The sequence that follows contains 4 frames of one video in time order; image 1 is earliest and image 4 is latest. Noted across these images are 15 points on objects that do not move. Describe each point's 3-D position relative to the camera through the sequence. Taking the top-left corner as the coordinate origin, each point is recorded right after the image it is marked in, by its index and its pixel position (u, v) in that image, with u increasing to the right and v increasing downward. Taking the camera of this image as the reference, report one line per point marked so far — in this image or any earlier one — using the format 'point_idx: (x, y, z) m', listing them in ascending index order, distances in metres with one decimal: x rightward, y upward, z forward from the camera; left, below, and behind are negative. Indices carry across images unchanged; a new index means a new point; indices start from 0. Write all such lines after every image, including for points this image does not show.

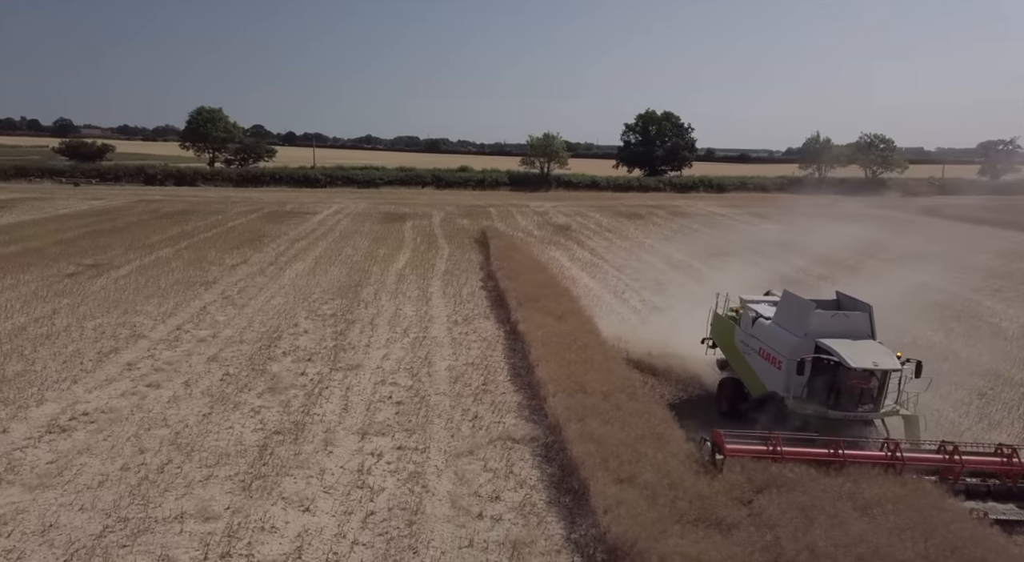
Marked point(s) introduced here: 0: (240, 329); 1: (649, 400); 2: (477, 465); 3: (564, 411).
0: (-7.2, -1.3, +17.4) m
1: (+2.2, -2.0, +10.5) m
2: (-0.5, -2.6, +9.0) m
3: (+0.8, -1.9, +9.7) m
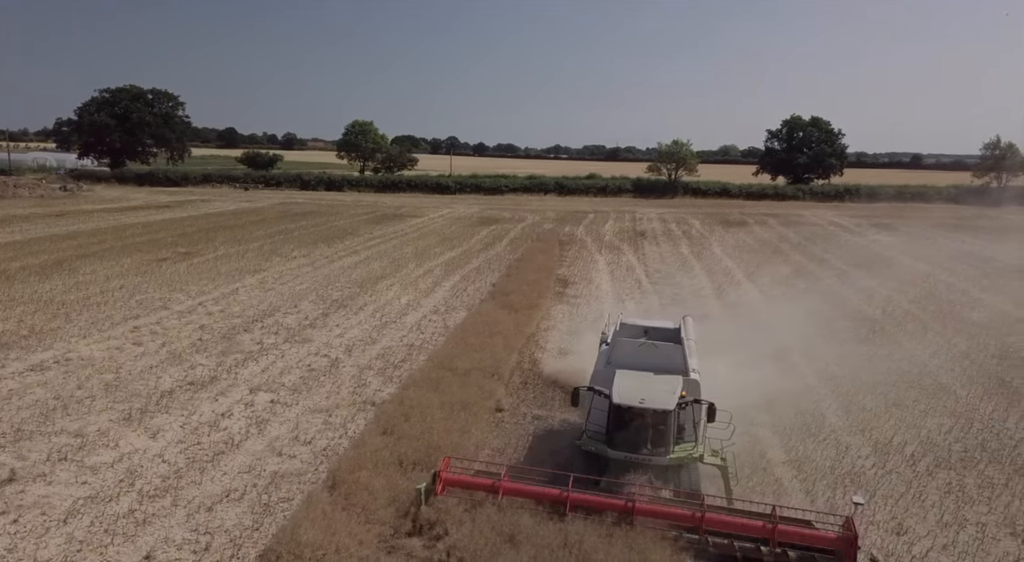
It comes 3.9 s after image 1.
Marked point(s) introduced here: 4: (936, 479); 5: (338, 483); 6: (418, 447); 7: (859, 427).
0: (-8.0, -0.8, +19.9) m
1: (-0.2, -1.7, +11.3) m
2: (-3.1, -2.2, +10.3) m
3: (-1.7, -1.6, +10.8) m
4: (+5.9, -2.8, +9.0) m
5: (-1.9, -2.2, +7.0) m
6: (-1.2, -2.1, +8.0) m
7: (+5.9, -2.5, +11.0) m
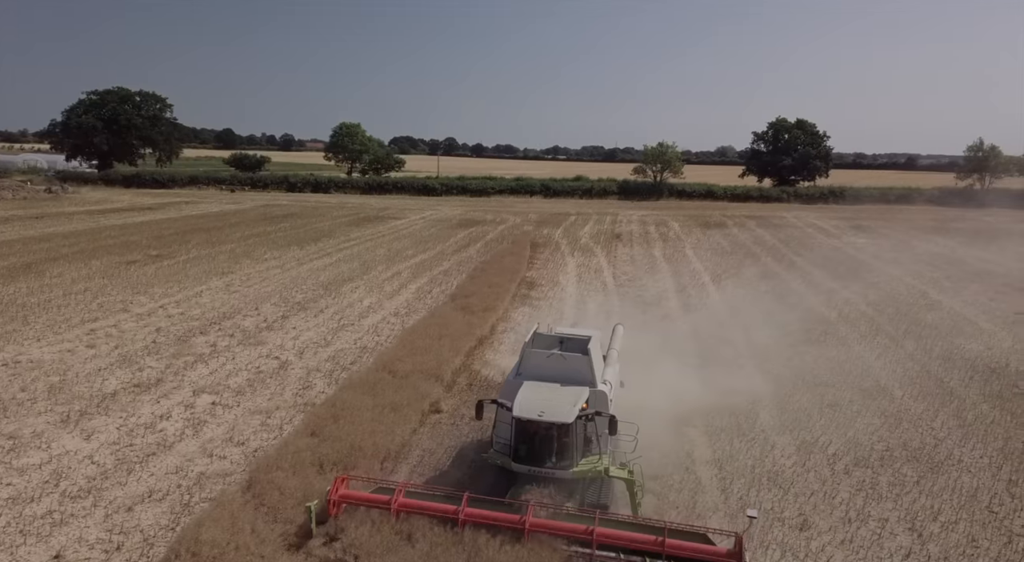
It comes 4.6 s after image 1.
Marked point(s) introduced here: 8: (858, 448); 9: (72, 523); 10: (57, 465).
0: (-9.2, -0.9, +19.9) m
1: (-1.2, -1.8, +11.5) m
2: (-4.1, -2.3, +10.4) m
3: (-2.7, -1.7, +11.0) m
4: (+4.9, -2.8, +9.3) m
5: (-2.9, -2.3, +7.2) m
6: (-2.2, -2.1, +8.2) m
7: (+4.8, -2.6, +11.3) m
8: (+5.6, -2.7, +10.4) m
9: (-4.9, -2.7, +7.2) m
10: (-6.1, -2.5, +8.6) m
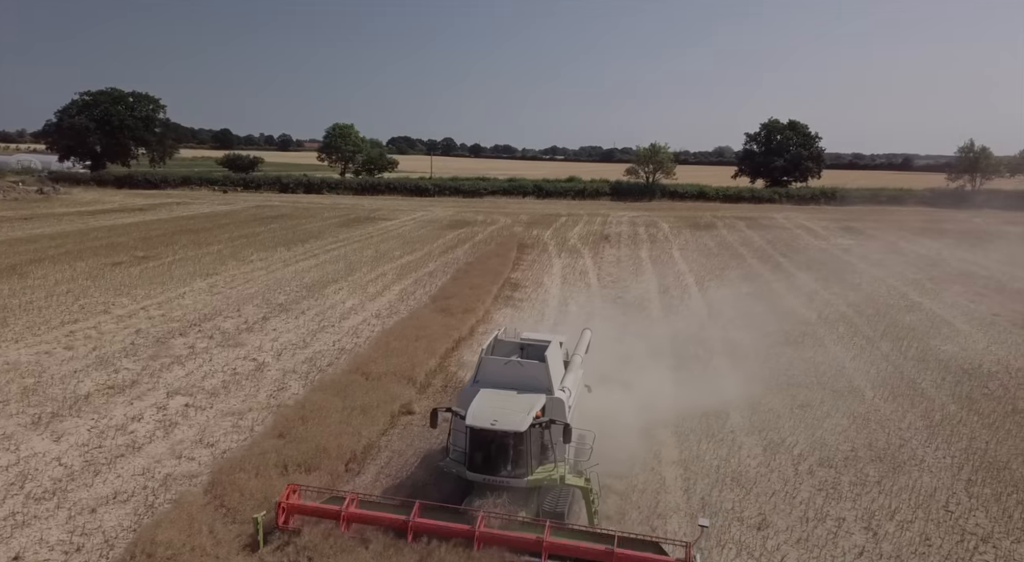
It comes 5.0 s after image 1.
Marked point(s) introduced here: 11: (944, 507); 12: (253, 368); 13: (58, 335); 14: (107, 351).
0: (-9.8, -0.9, +19.9) m
1: (-1.7, -1.8, +11.6) m
2: (-4.6, -2.3, +10.5) m
3: (-3.2, -1.7, +11.0) m
4: (+4.4, -2.9, +9.4) m
5: (-3.4, -2.3, +7.2) m
6: (-2.6, -2.2, +8.2) m
7: (+4.3, -2.6, +11.4) m
8: (+5.1, -2.7, +10.6) m
9: (-5.3, -2.7, +7.2) m
10: (-6.5, -2.5, +8.6) m
11: (+5.8, -3.0, +8.6) m
12: (-5.5, -1.9, +13.6) m
13: (-11.8, -1.4, +16.7) m
14: (-9.5, -1.6, +15.0) m
